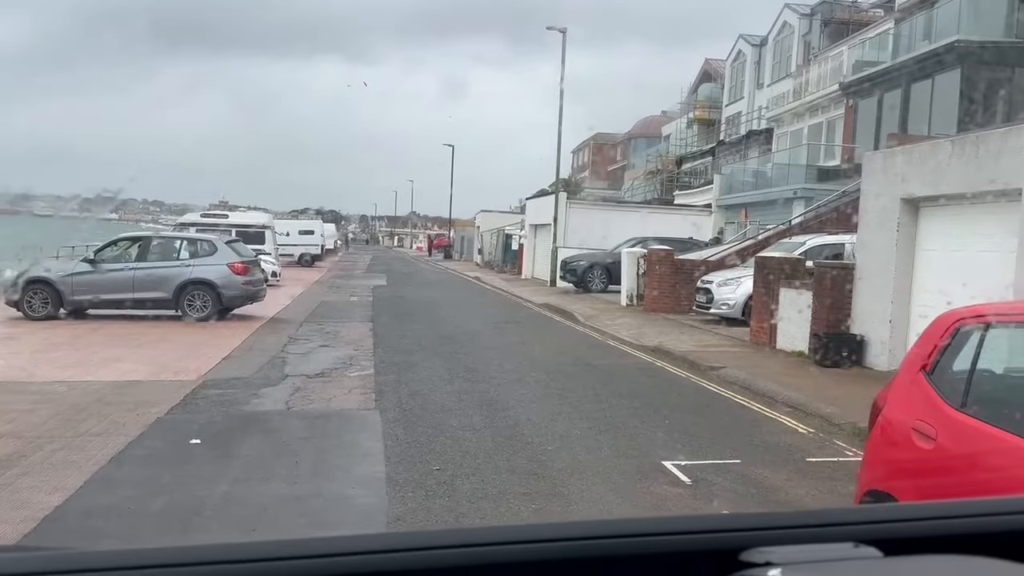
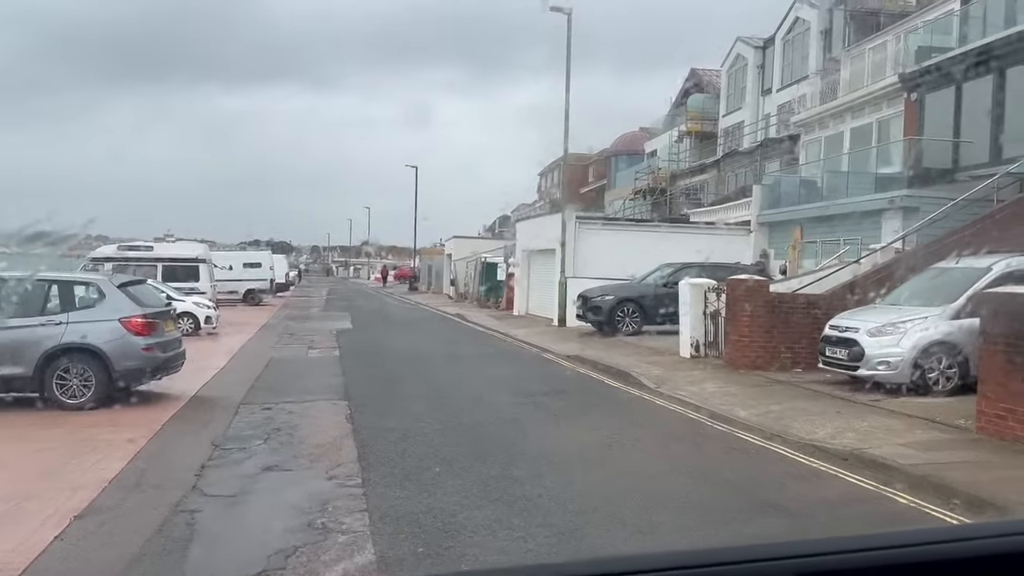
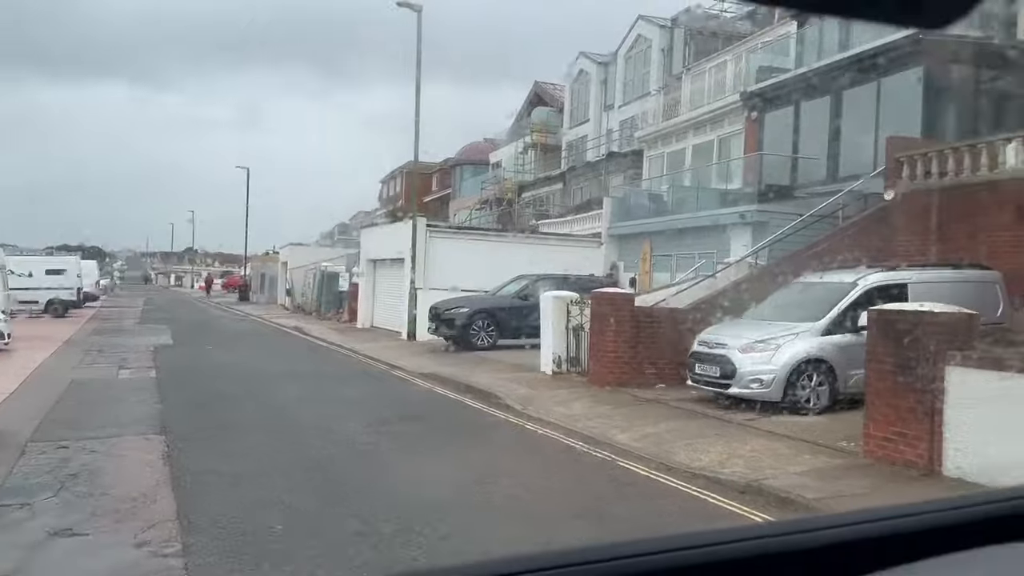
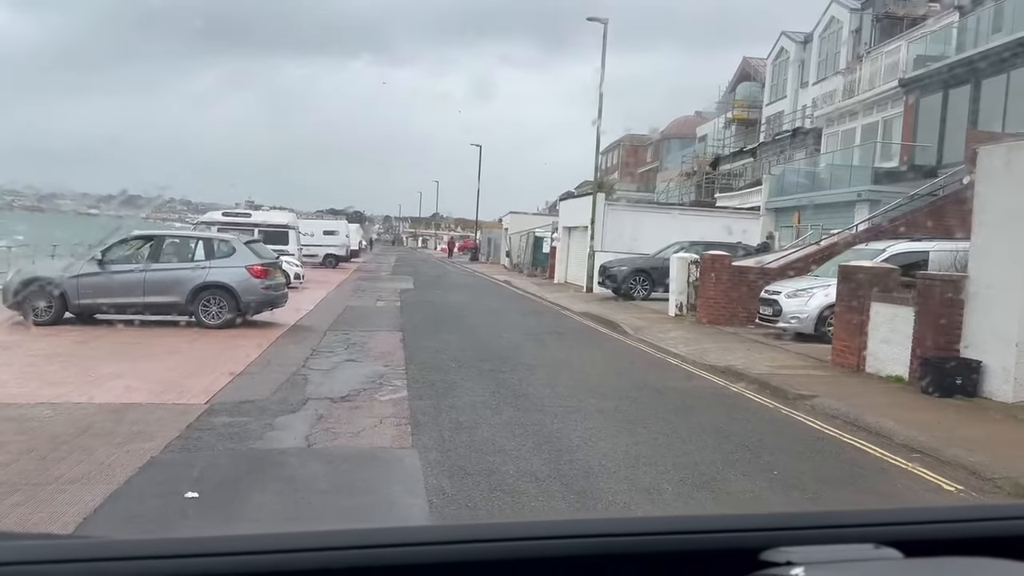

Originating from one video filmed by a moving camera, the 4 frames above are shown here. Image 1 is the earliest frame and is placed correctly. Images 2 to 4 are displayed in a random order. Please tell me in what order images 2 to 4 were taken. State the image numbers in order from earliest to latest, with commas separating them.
4, 2, 3
